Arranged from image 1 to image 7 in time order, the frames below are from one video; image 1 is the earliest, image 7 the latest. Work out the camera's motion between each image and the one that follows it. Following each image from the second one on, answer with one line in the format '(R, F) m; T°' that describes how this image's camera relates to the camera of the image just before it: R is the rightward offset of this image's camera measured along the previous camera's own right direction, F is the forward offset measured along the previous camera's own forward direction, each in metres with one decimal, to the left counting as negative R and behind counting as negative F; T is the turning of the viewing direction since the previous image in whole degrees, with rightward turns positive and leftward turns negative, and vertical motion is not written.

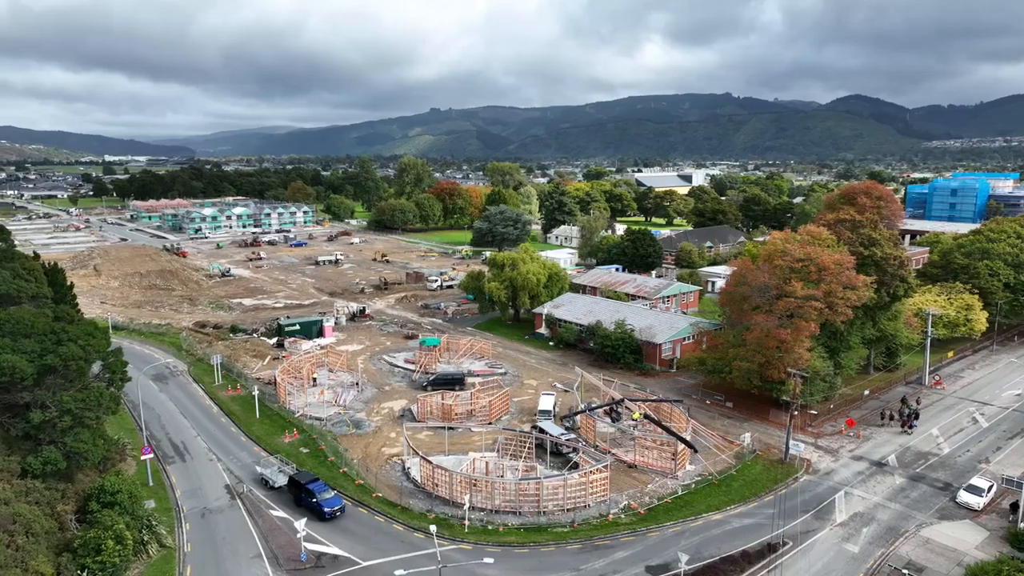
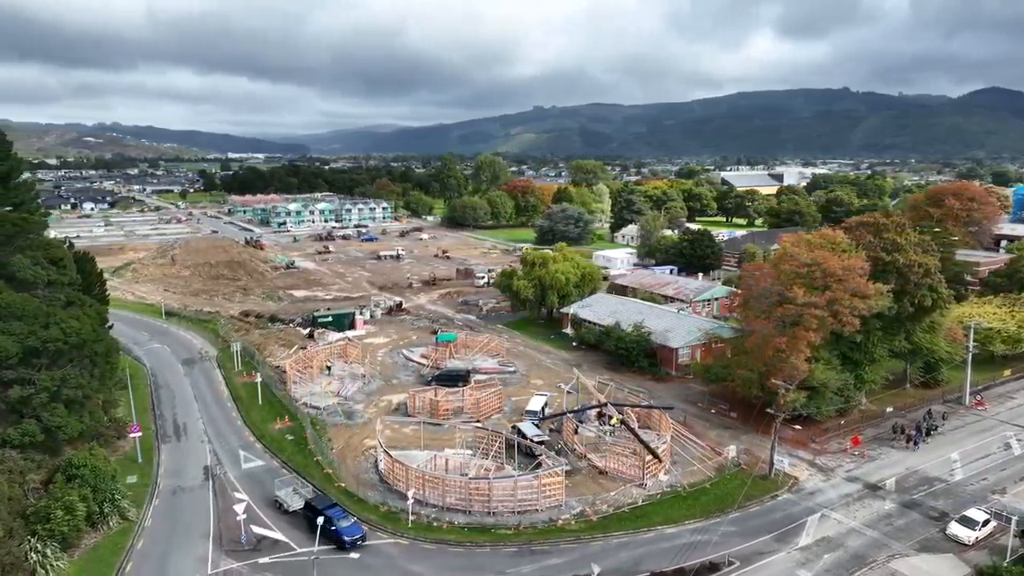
(+5.5, +0.6) m; -8°
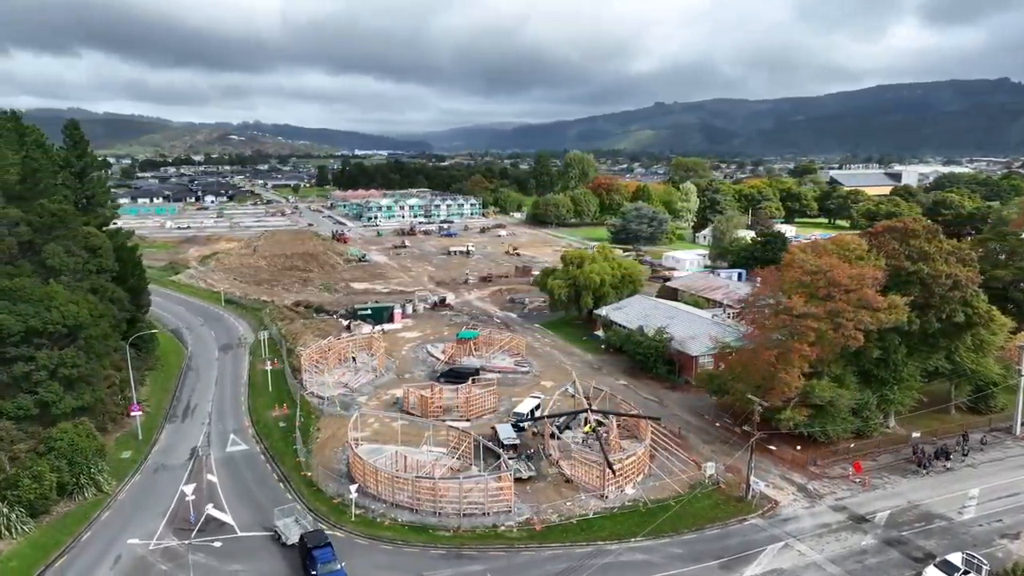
(+6.1, +1.0) m; -9°
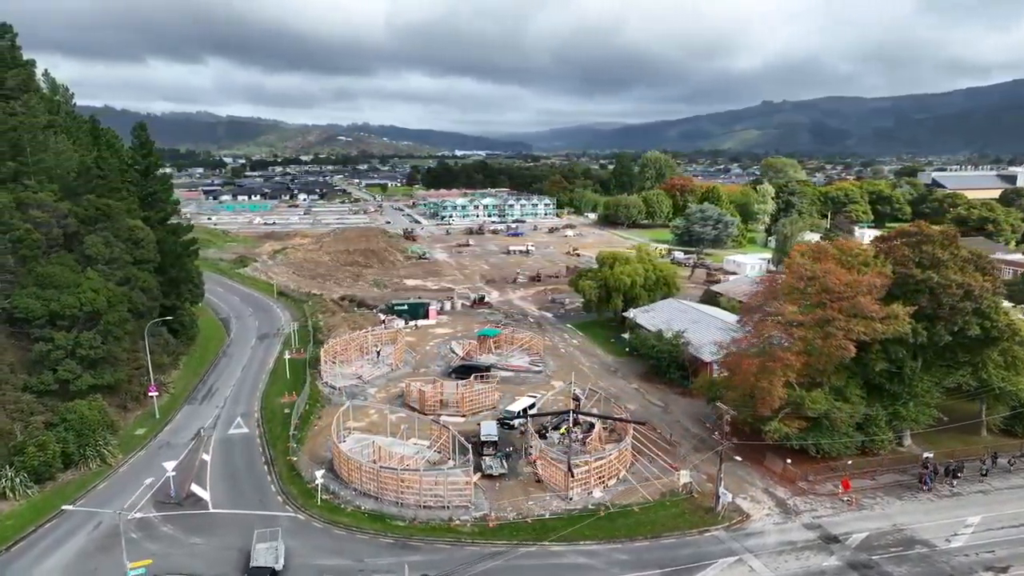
(+5.0, +0.1) m; -8°
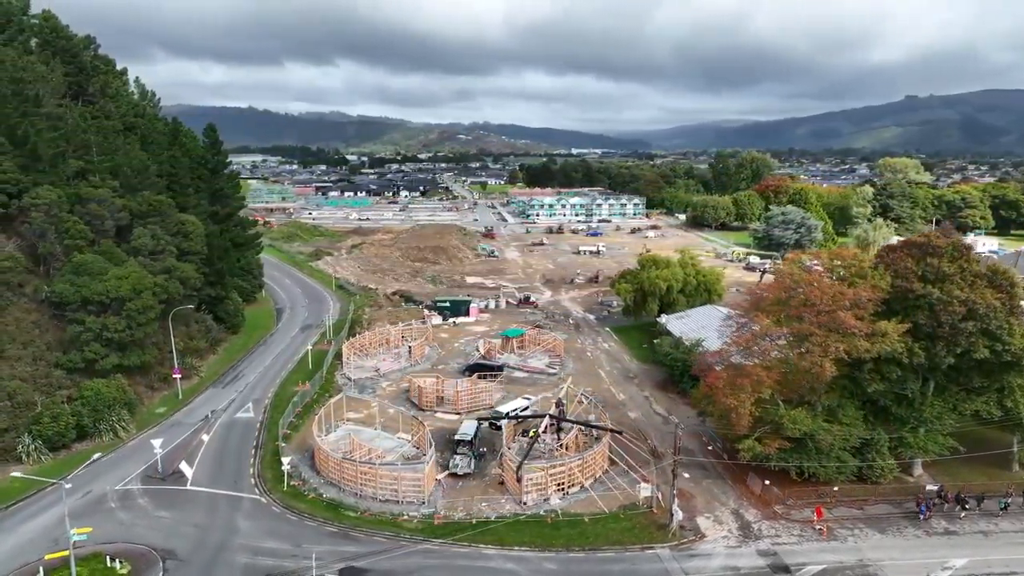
(+6.0, +0.4) m; -9°
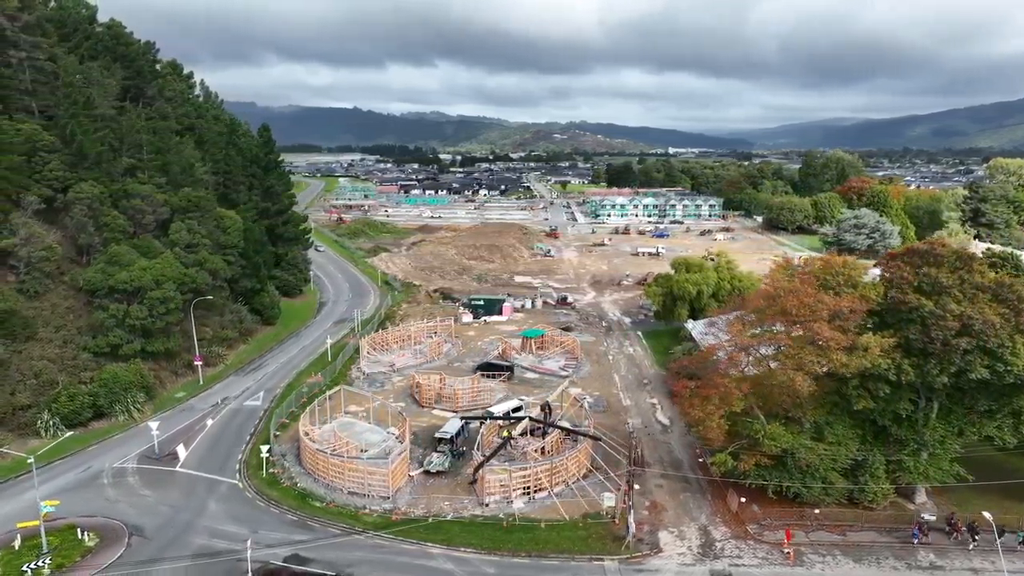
(+4.9, +0.5) m; -7°
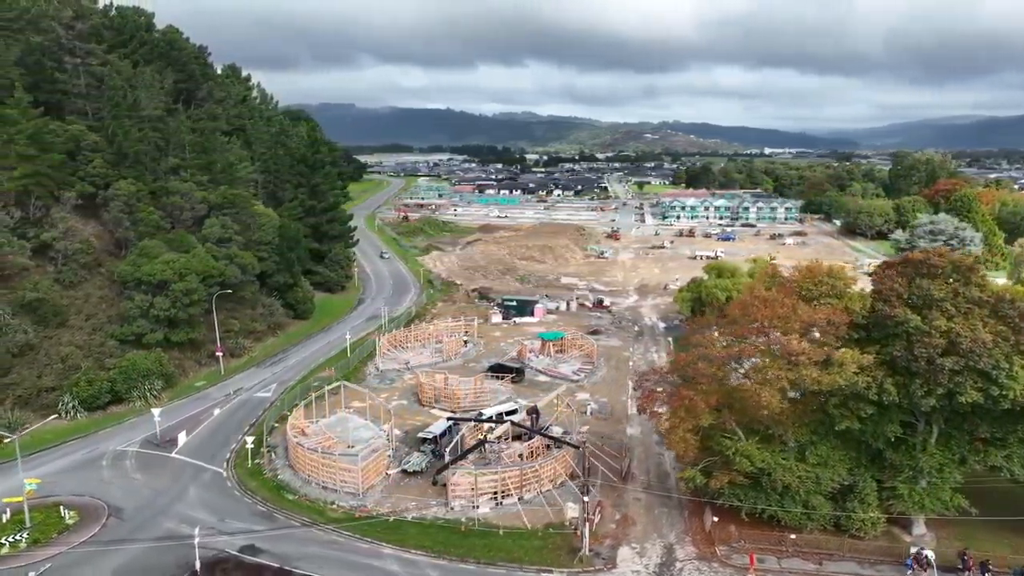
(+4.5, +0.7) m; -7°
